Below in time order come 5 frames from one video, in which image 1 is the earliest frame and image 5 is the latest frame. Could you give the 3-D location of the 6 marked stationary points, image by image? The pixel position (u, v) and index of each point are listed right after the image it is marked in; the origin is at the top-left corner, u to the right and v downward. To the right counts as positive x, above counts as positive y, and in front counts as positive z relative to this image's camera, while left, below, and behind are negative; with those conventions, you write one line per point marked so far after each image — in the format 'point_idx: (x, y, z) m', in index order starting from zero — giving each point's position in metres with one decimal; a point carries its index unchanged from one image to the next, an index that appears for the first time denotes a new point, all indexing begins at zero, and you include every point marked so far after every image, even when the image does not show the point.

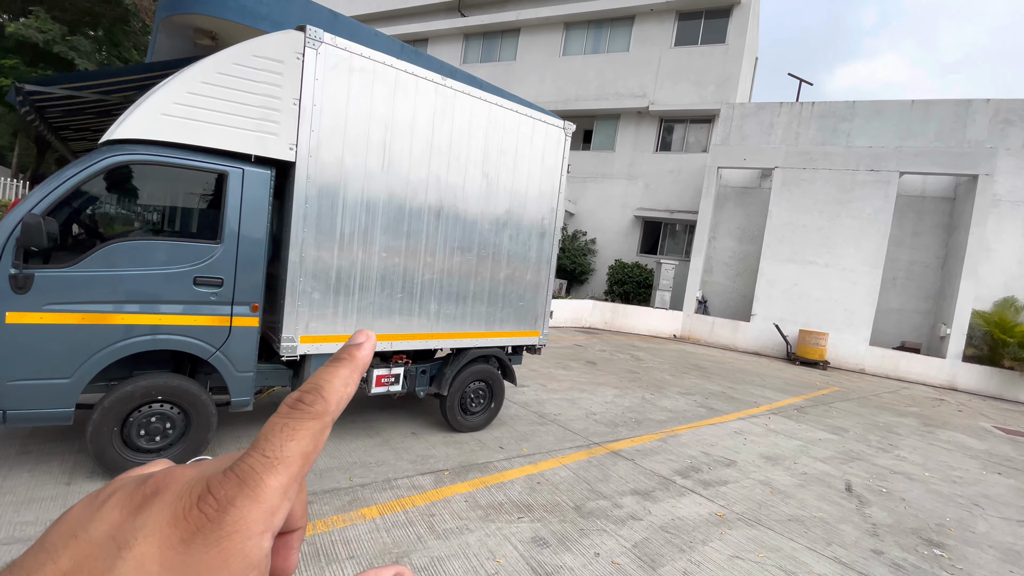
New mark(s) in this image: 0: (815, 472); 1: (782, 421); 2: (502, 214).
0: (+3.7, -2.3, +5.9) m
1: (+4.5, -2.2, +7.8) m
2: (-0.1, +0.8, +5.3) m
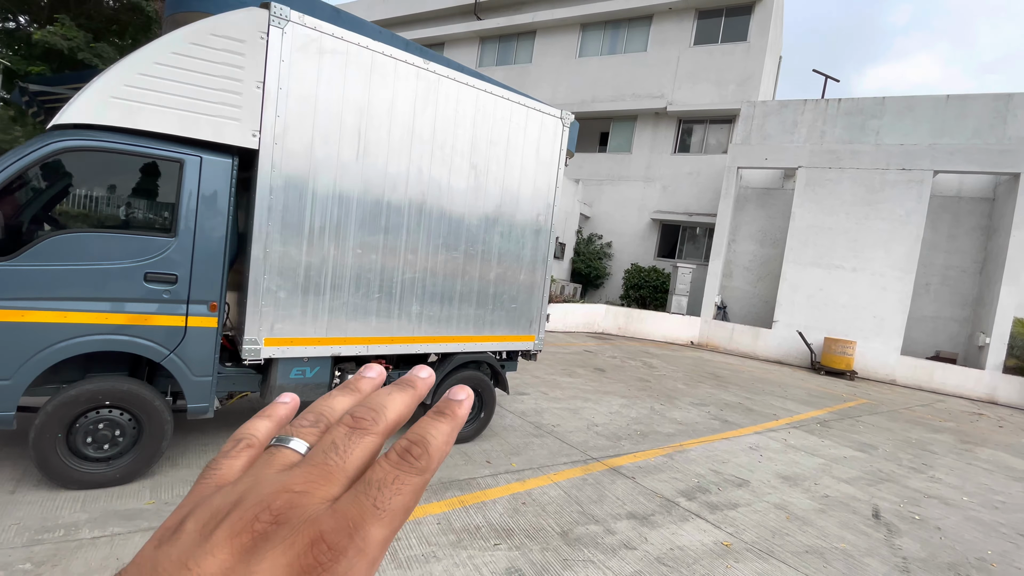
0: (+3.6, -2.3, +5.3) m
1: (+4.4, -2.3, +7.3) m
2: (-0.2, +0.8, +4.9) m
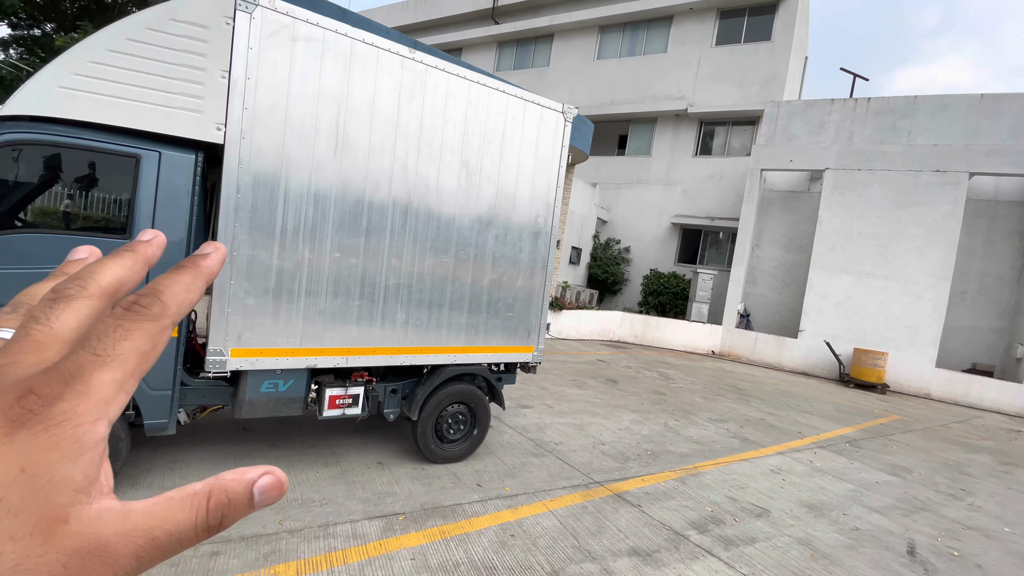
0: (+3.6, -2.4, +4.8) m
1: (+4.5, -2.4, +6.7) m
2: (-0.3, +0.7, +4.6) m
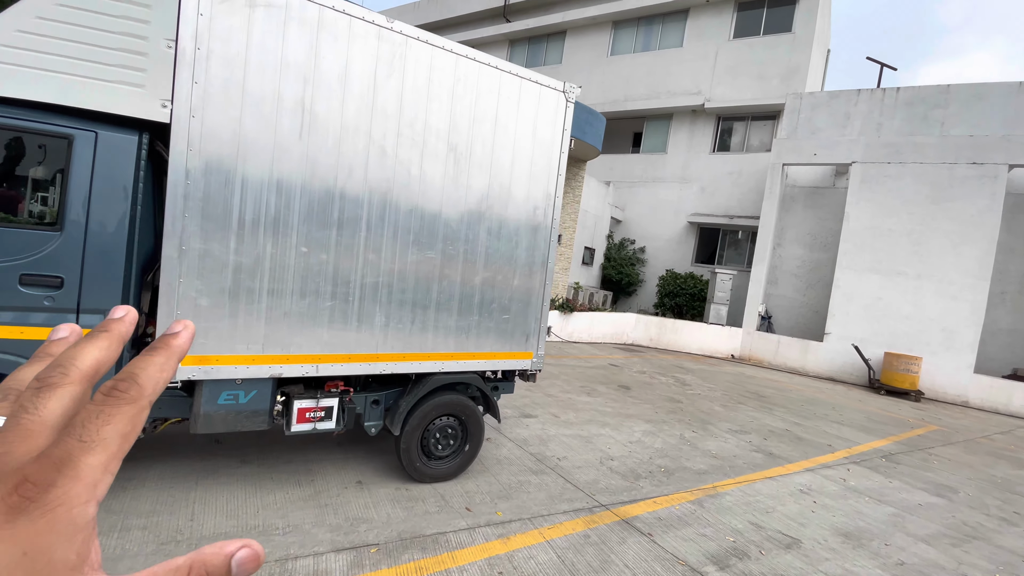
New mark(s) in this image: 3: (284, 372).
0: (+3.6, -2.4, +4.1) m
1: (+4.5, -2.4, +6.0) m
2: (-0.3, +0.8, +4.1) m
3: (-1.7, -0.6, +3.5) m
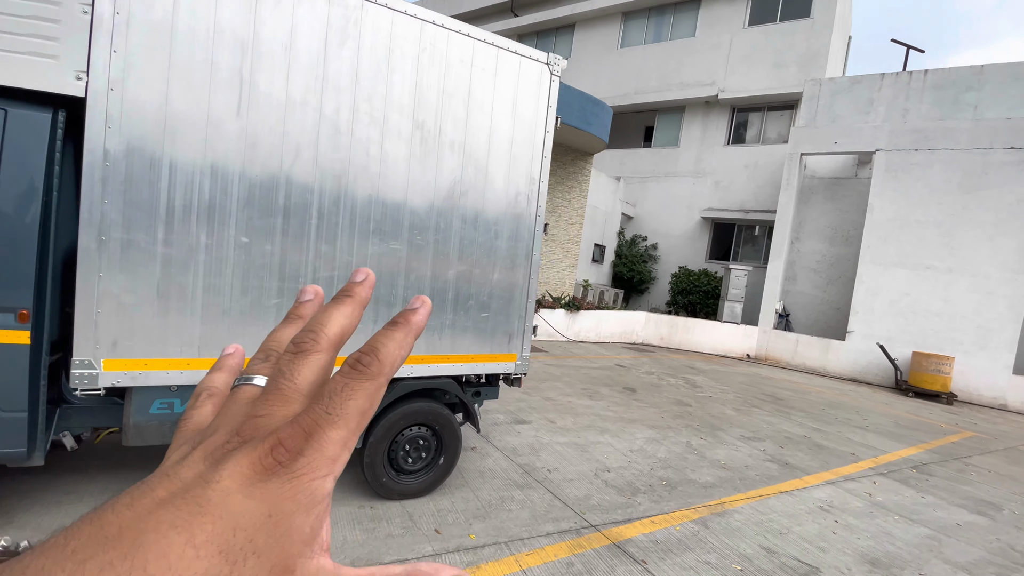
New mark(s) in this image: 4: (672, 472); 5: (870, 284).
0: (+3.4, -2.3, +3.6) m
1: (+4.4, -2.3, +5.4) m
2: (-0.5, +0.8, +3.7) m
3: (-1.9, -0.6, +3.1) m
4: (+1.7, -2.0, +5.1) m
5: (+9.4, +0.1, +12.5) m
